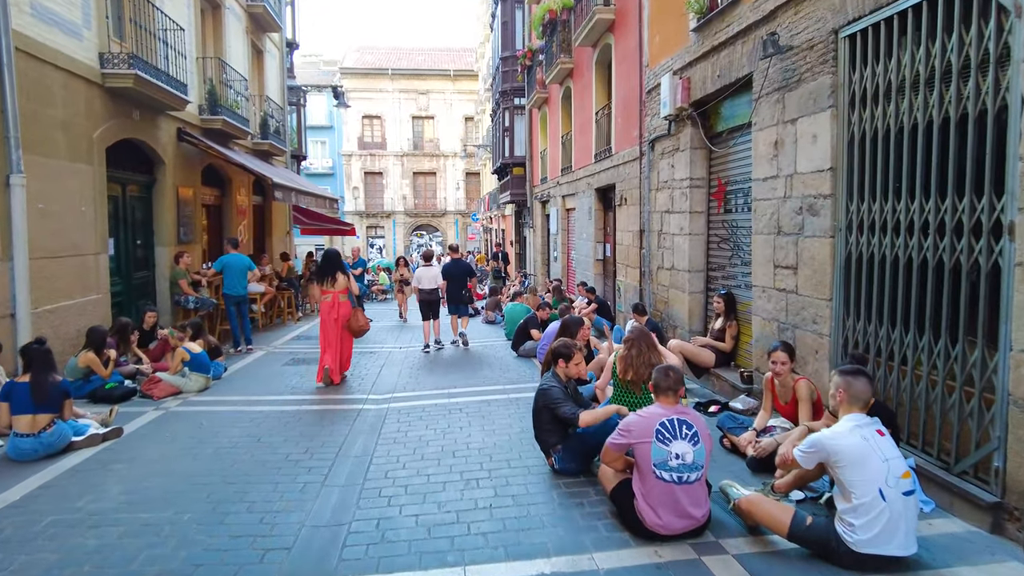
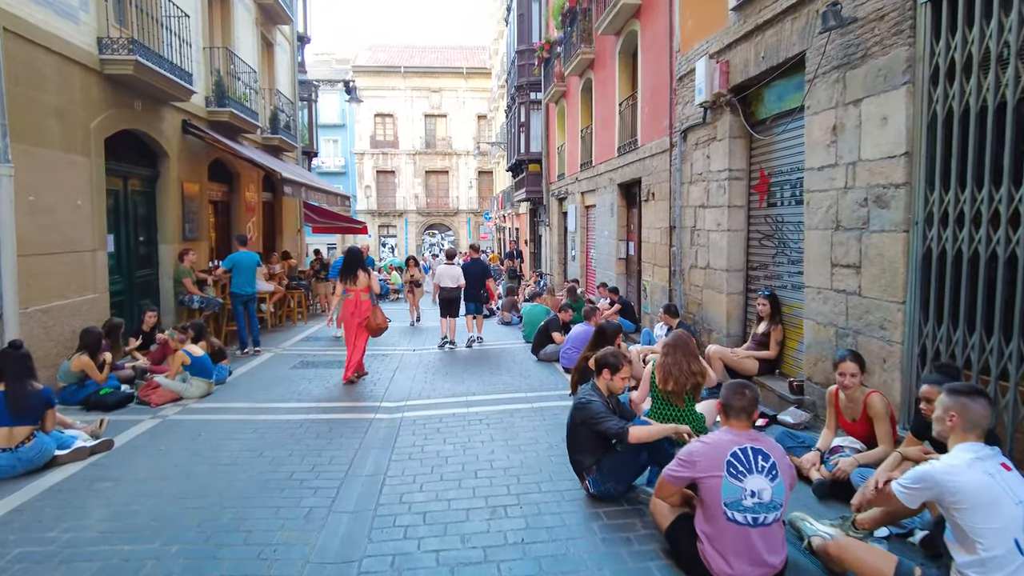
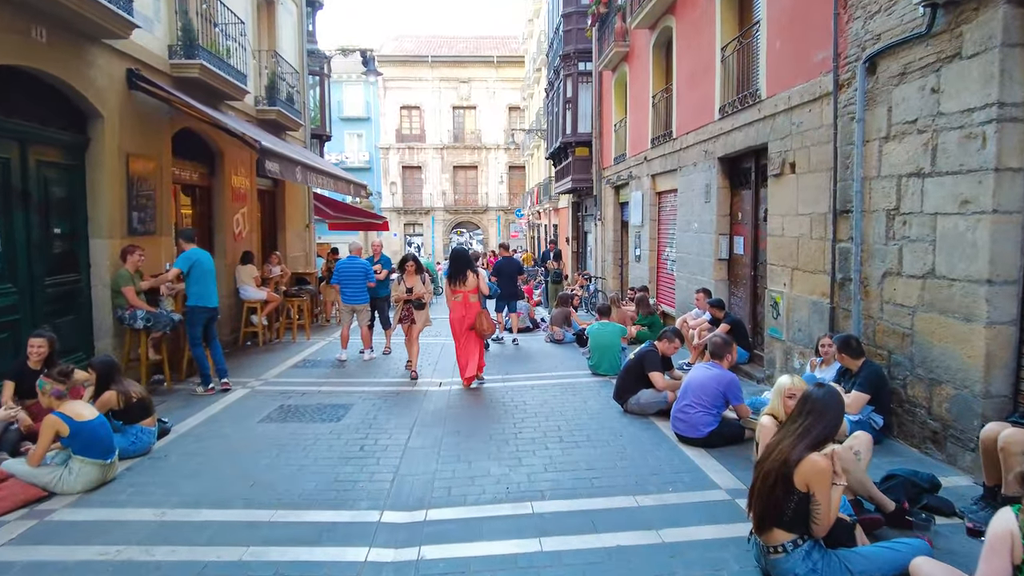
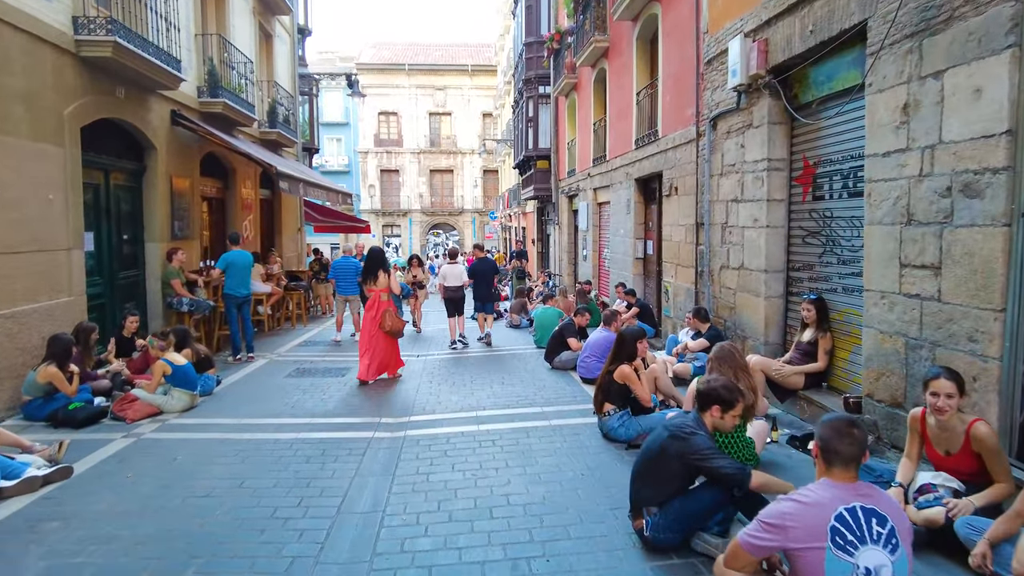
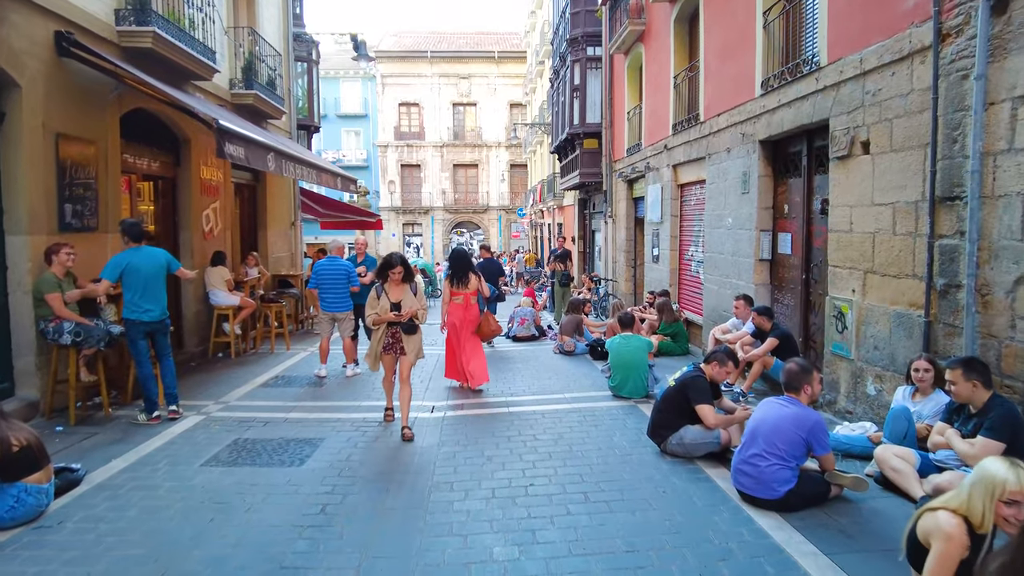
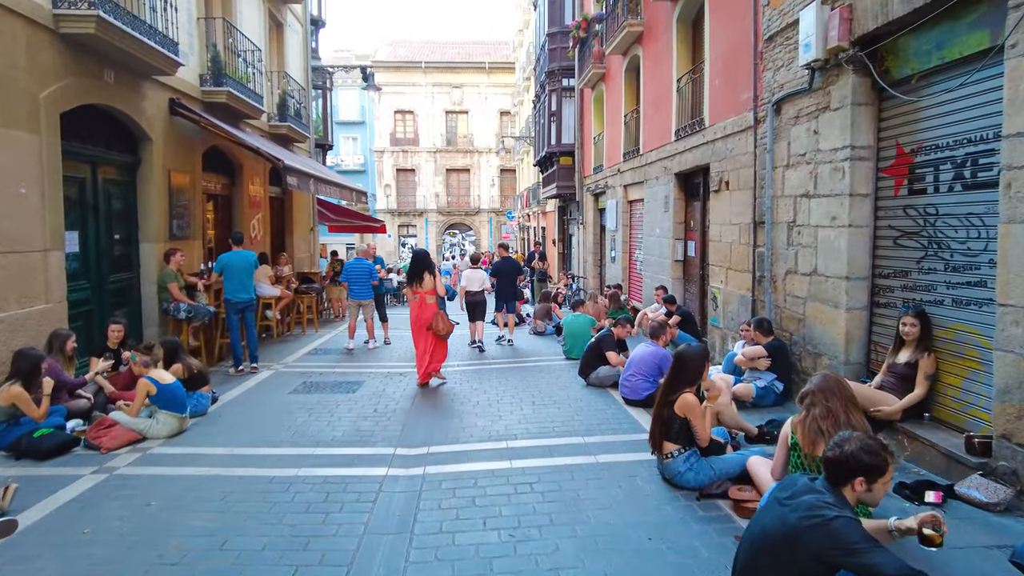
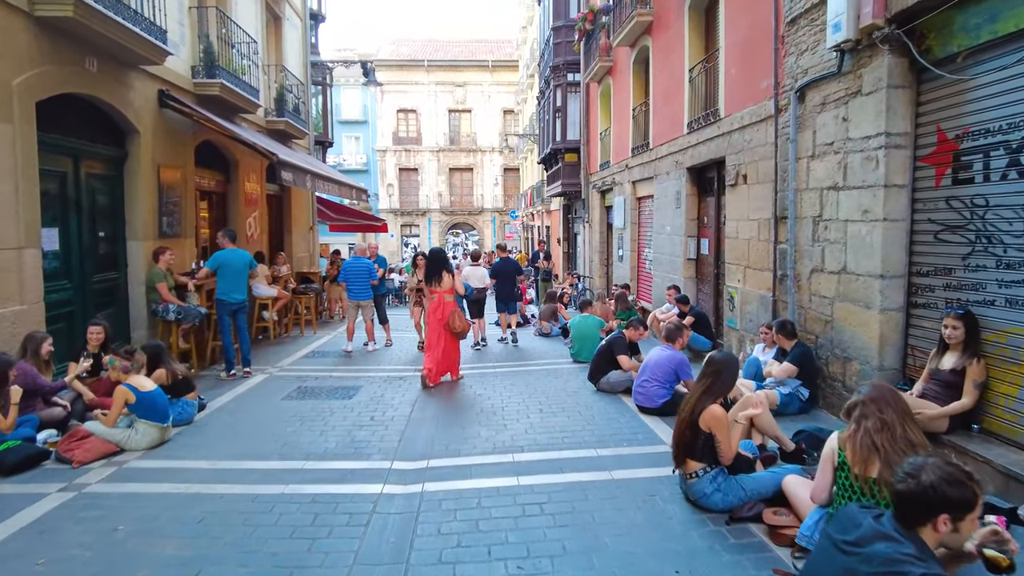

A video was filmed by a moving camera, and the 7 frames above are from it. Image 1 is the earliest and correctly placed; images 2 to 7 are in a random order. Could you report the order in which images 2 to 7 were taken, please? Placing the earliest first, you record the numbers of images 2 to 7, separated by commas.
2, 4, 6, 7, 3, 5
